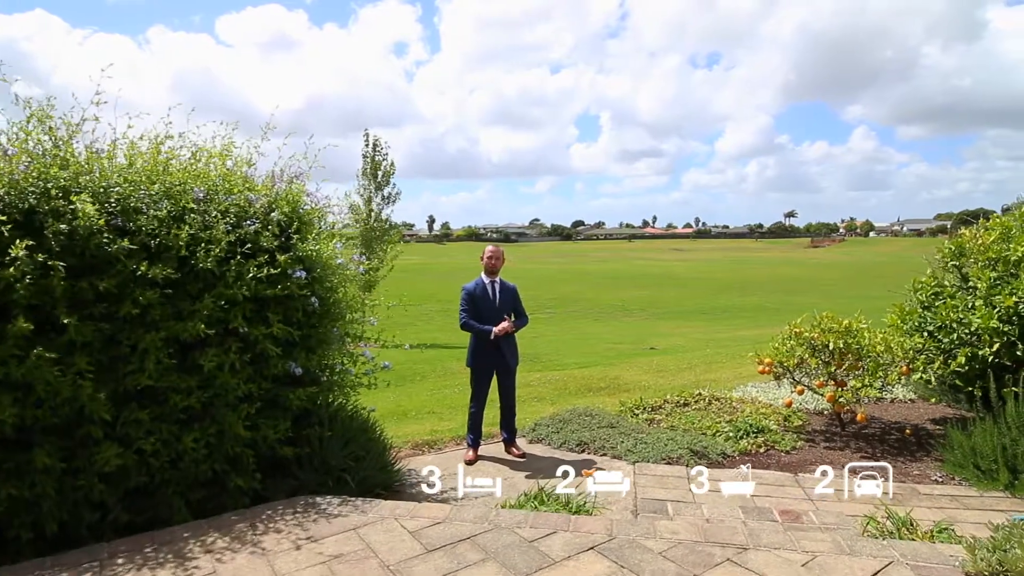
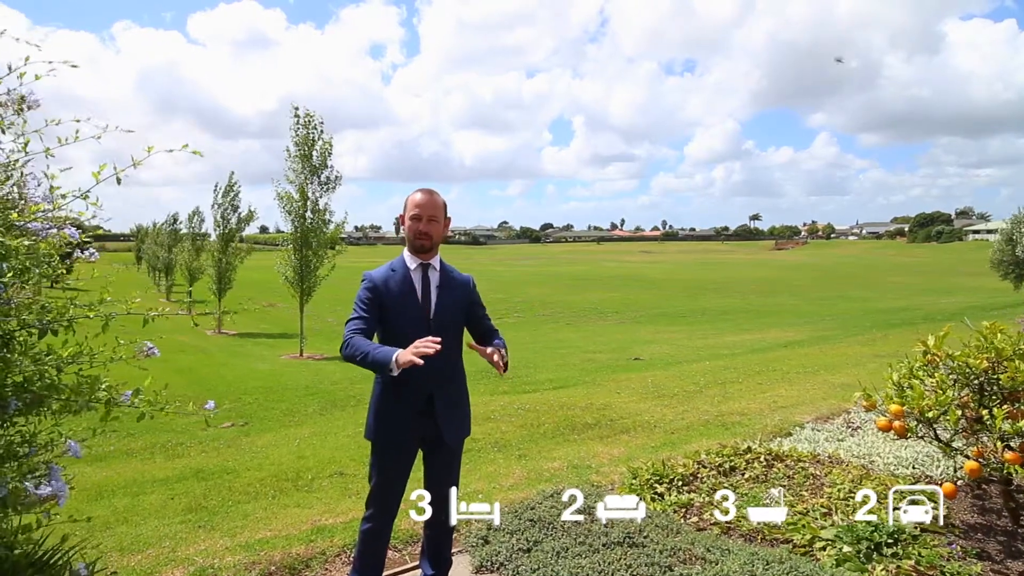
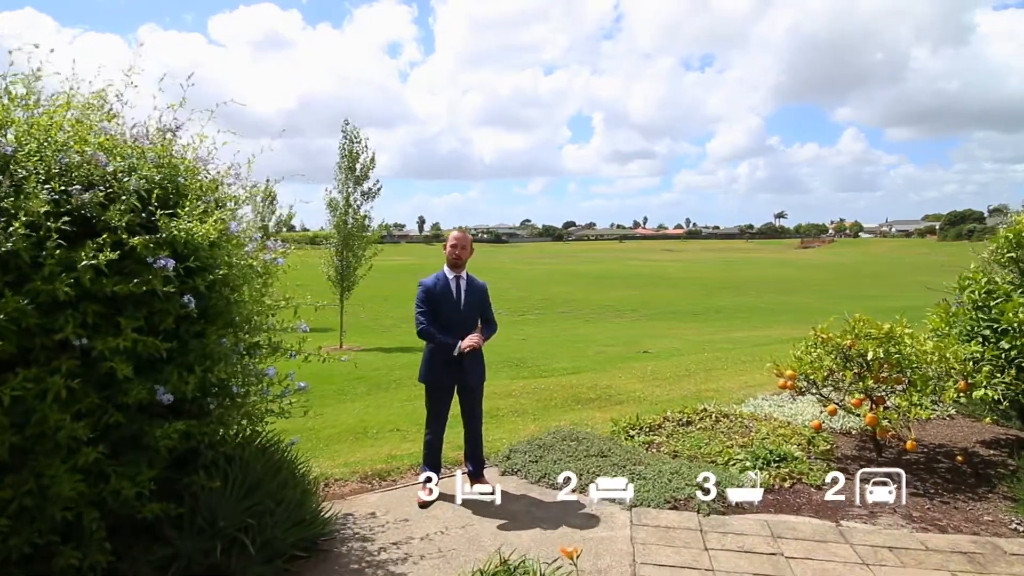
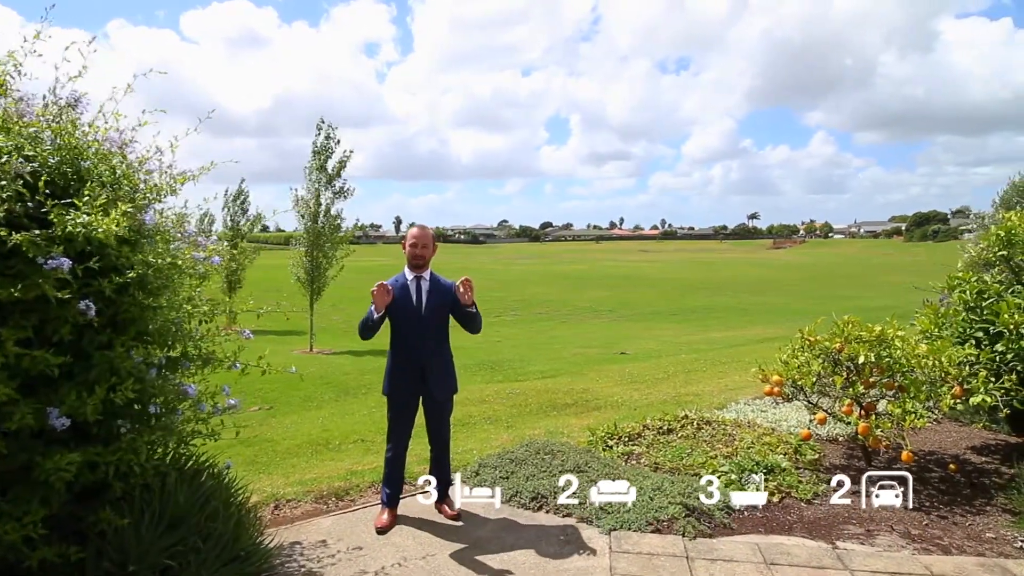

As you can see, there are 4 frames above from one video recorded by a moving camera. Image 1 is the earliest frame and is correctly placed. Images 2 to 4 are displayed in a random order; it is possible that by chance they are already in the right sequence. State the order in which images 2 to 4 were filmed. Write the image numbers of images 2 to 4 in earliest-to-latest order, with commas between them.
3, 4, 2
